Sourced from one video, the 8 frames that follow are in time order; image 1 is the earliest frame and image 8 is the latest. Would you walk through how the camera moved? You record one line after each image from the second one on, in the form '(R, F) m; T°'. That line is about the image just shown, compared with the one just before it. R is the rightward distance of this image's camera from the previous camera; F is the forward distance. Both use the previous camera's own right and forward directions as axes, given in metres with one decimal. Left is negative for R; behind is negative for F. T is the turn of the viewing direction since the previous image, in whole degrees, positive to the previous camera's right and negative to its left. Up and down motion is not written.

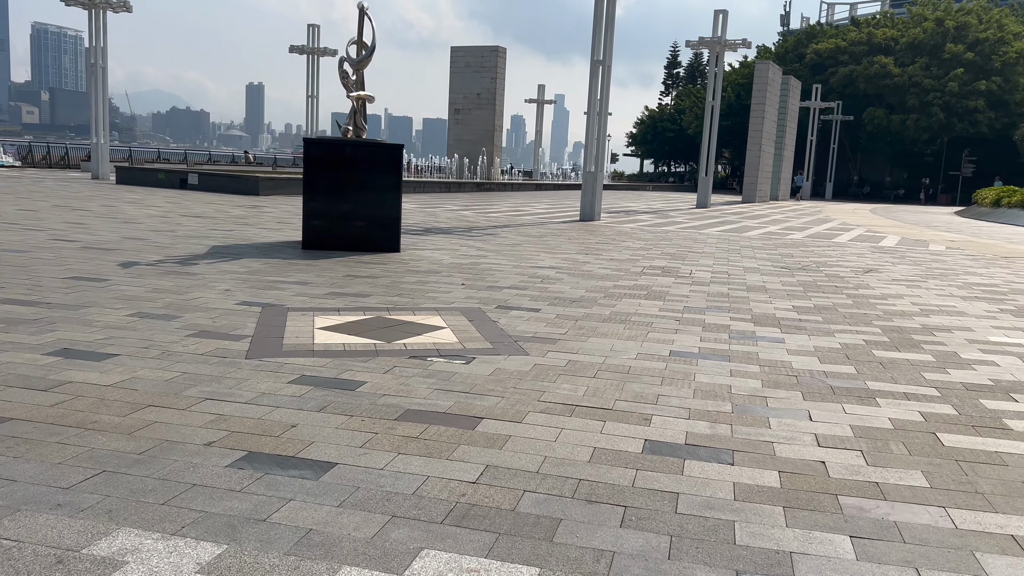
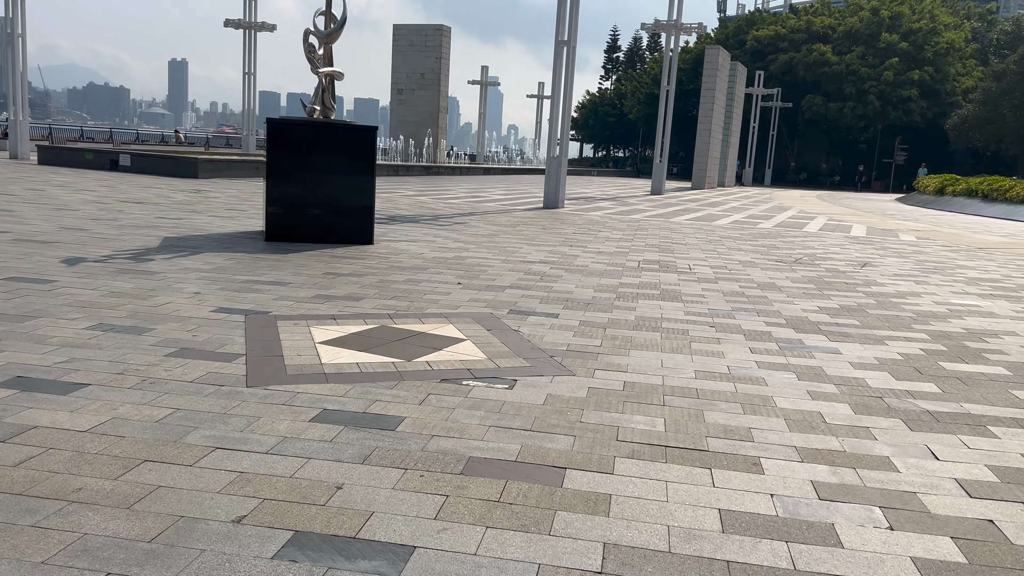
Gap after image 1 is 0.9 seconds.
(-0.6, +0.8) m; +4°
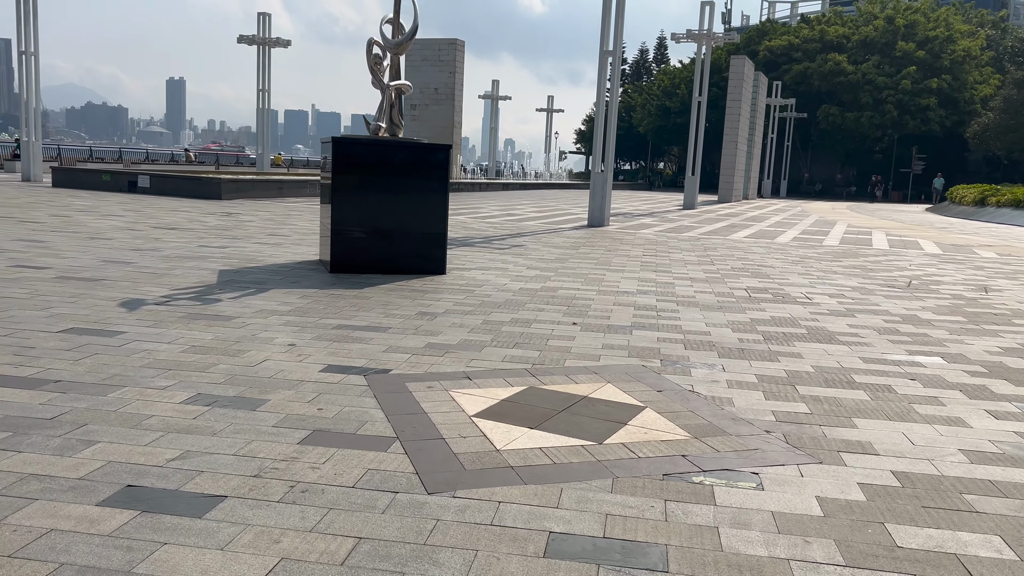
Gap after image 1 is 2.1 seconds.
(-1.1, +1.0) m; 0°
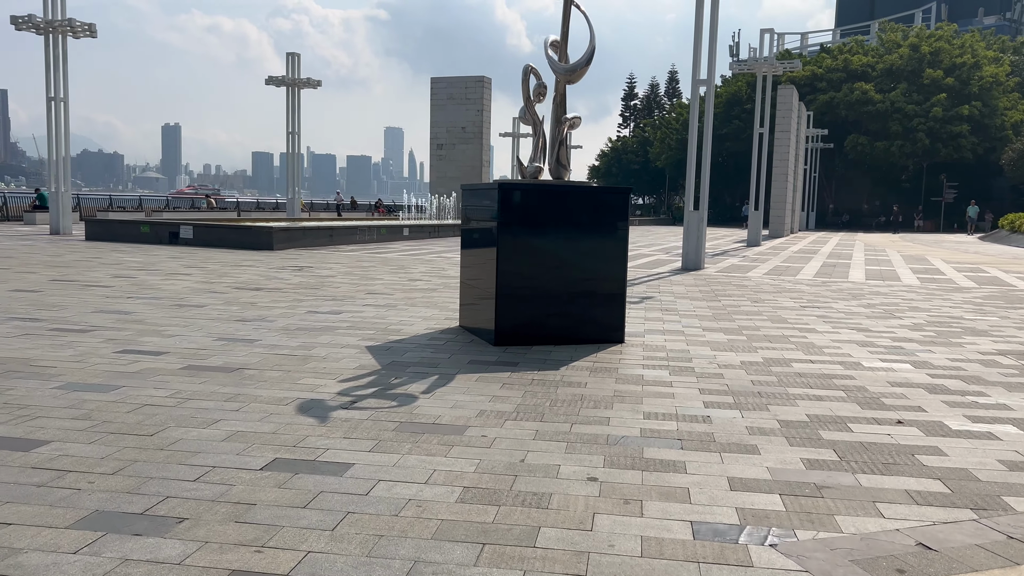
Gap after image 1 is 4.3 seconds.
(-2.0, +1.7) m; 0°
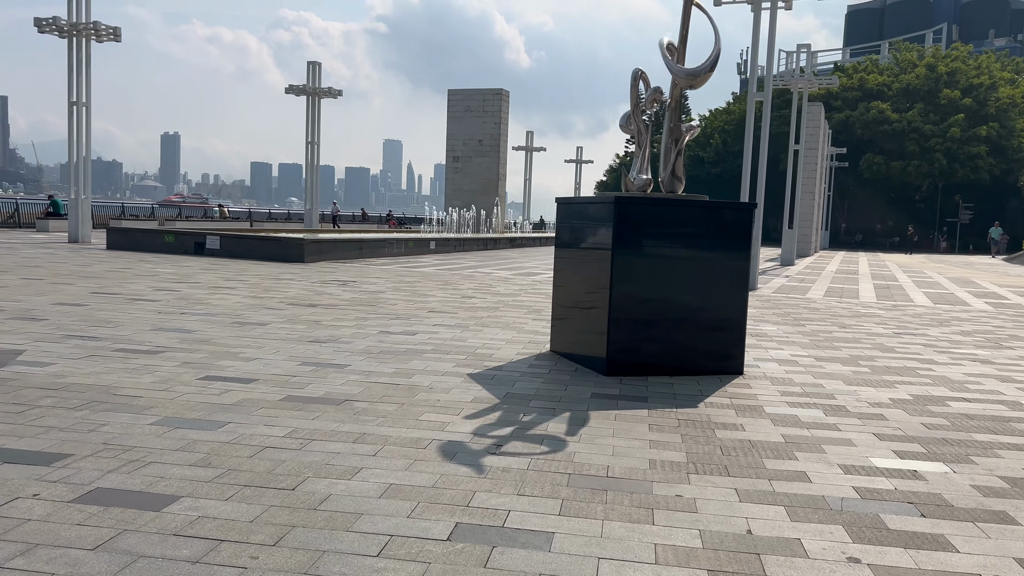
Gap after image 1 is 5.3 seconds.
(-1.0, +0.7) m; 0°
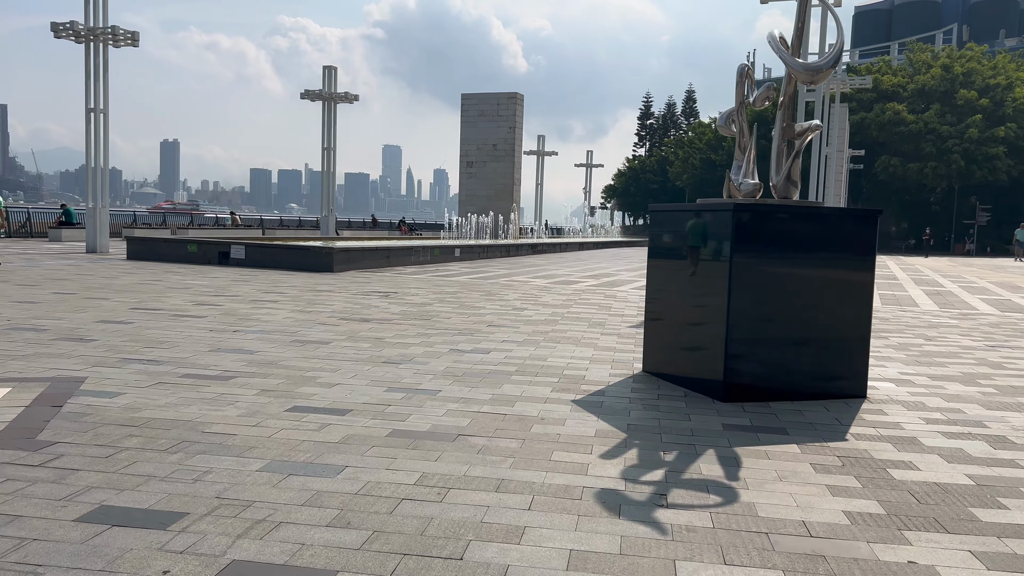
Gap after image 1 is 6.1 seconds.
(-0.8, +0.6) m; 0°
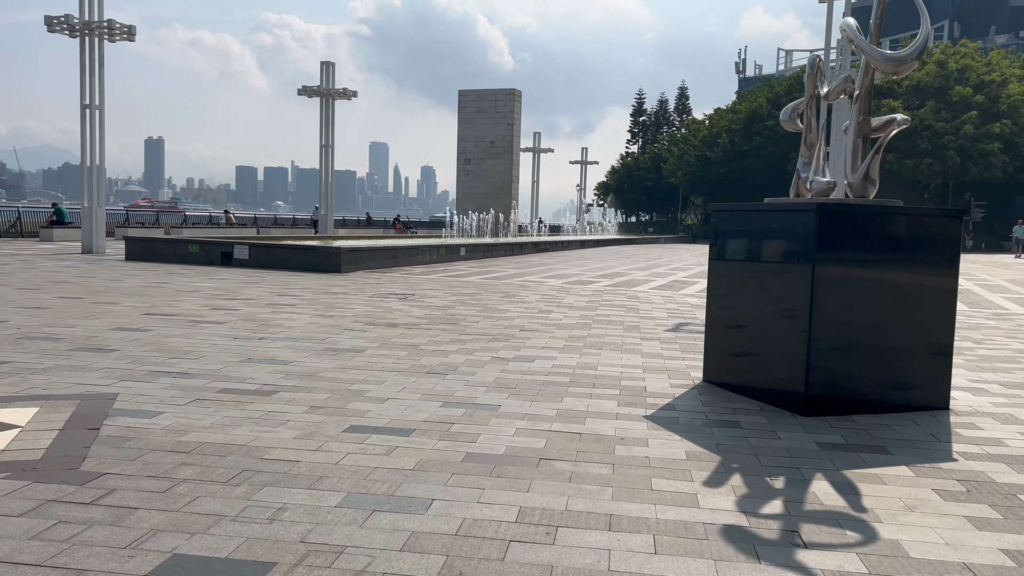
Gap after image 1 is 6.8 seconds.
(-0.6, +0.5) m; +1°
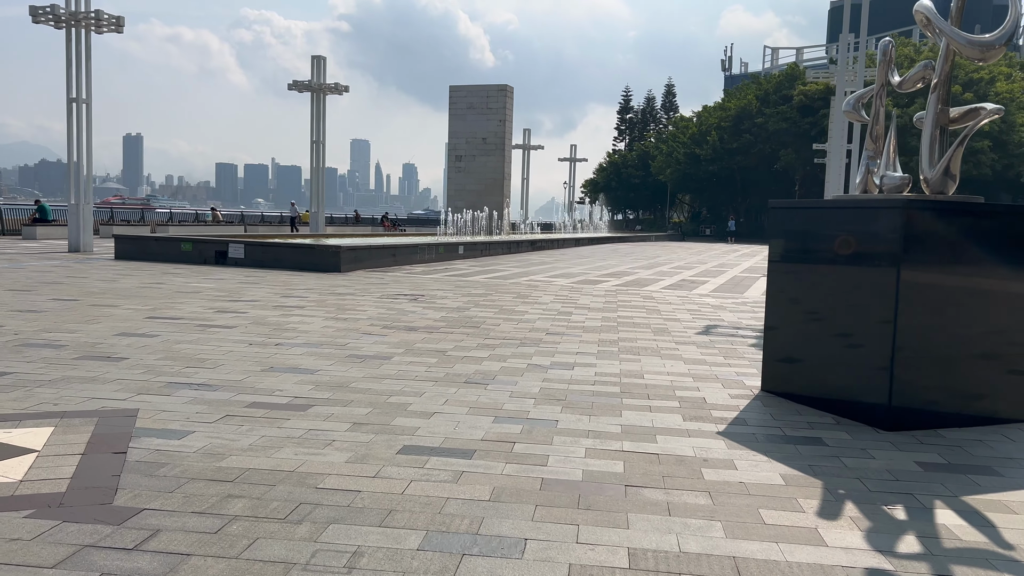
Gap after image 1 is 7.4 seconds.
(-0.5, +0.5) m; +1°
